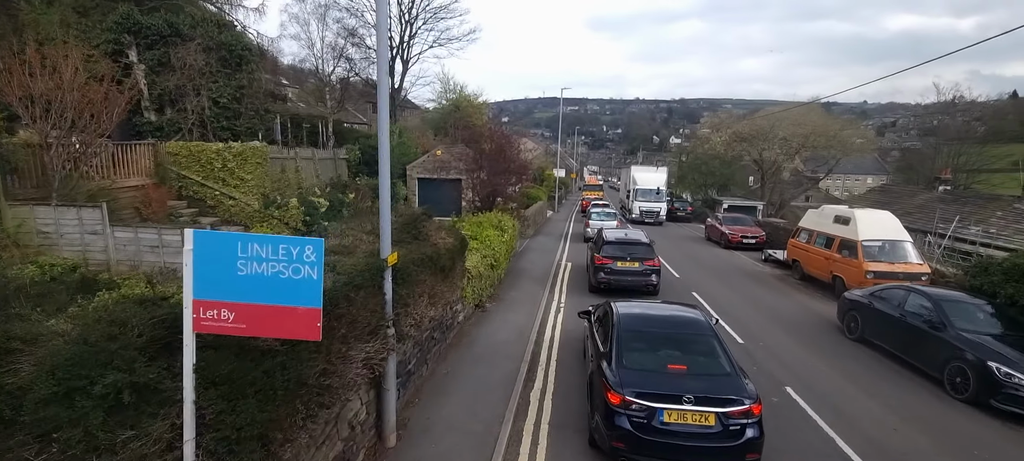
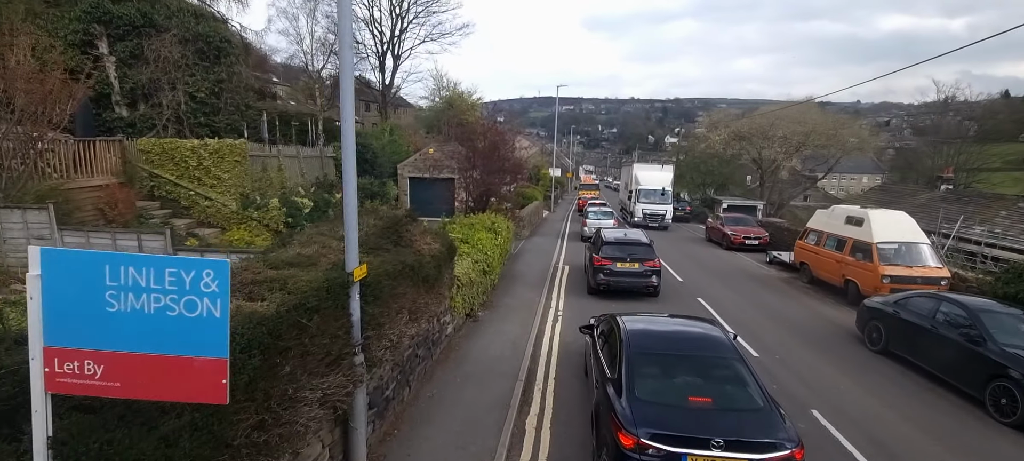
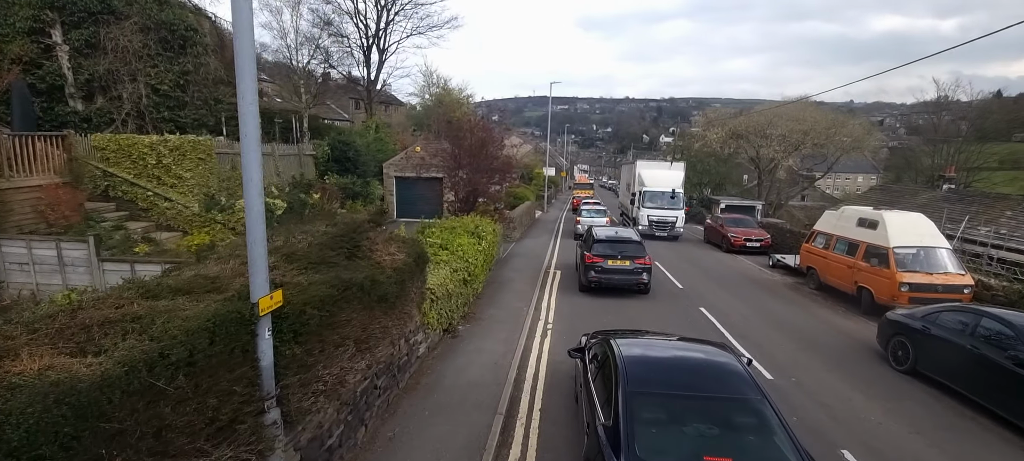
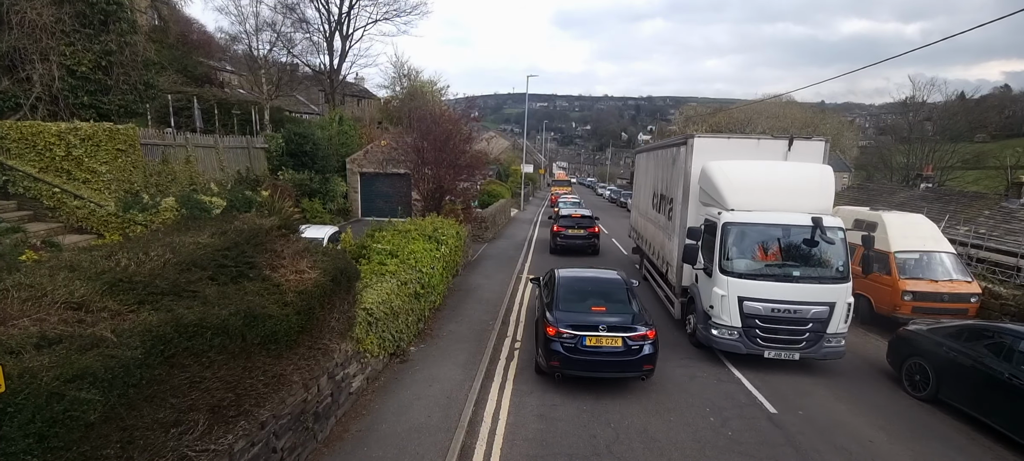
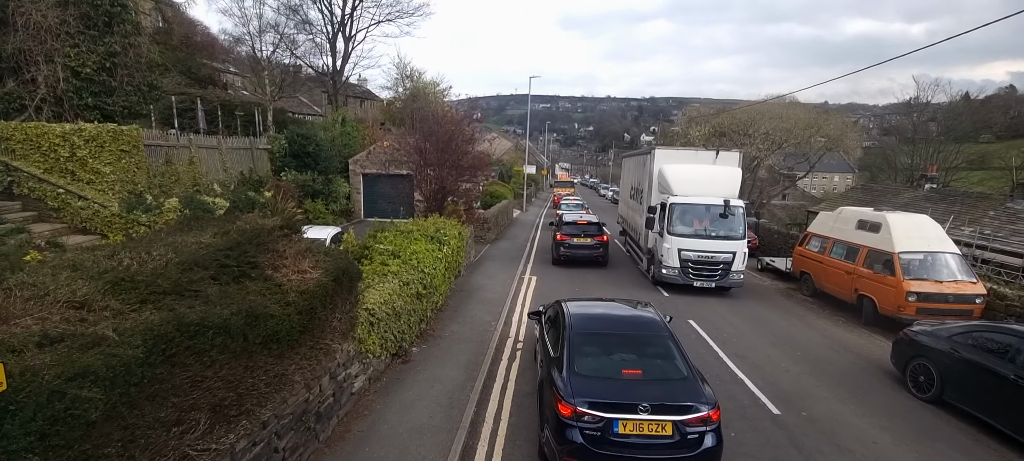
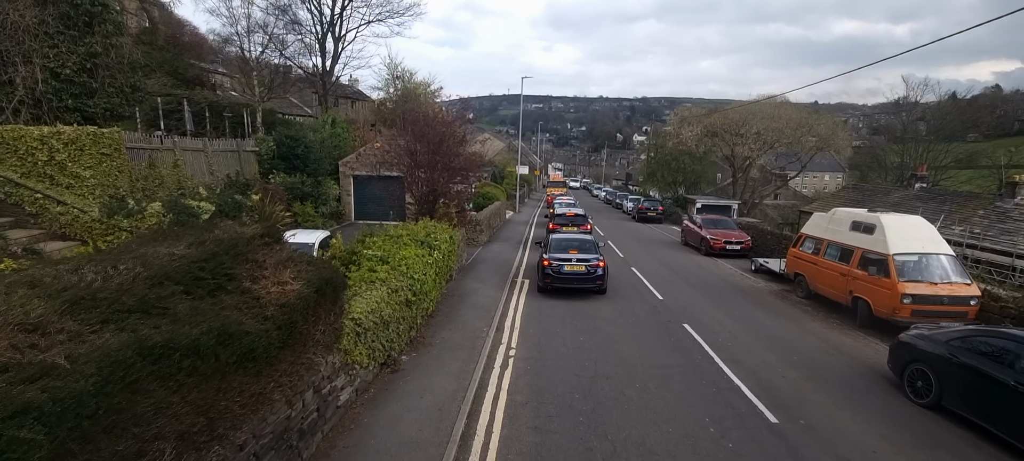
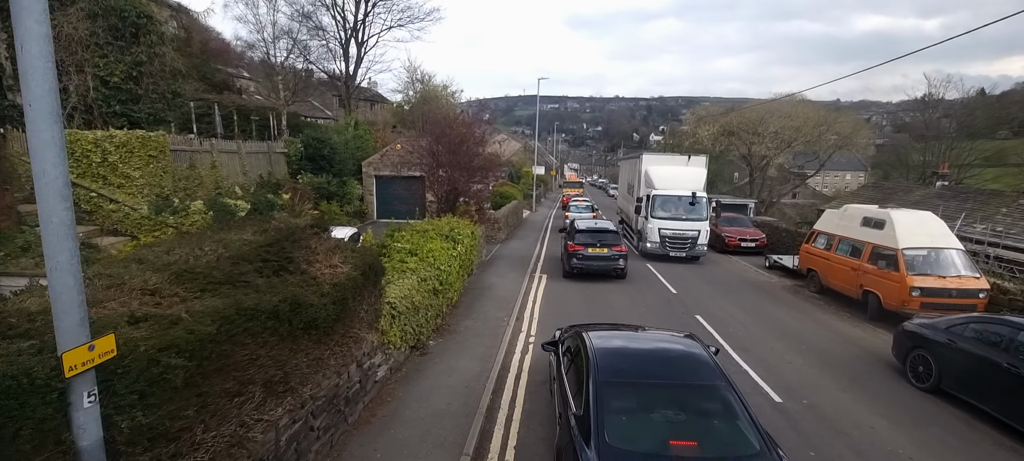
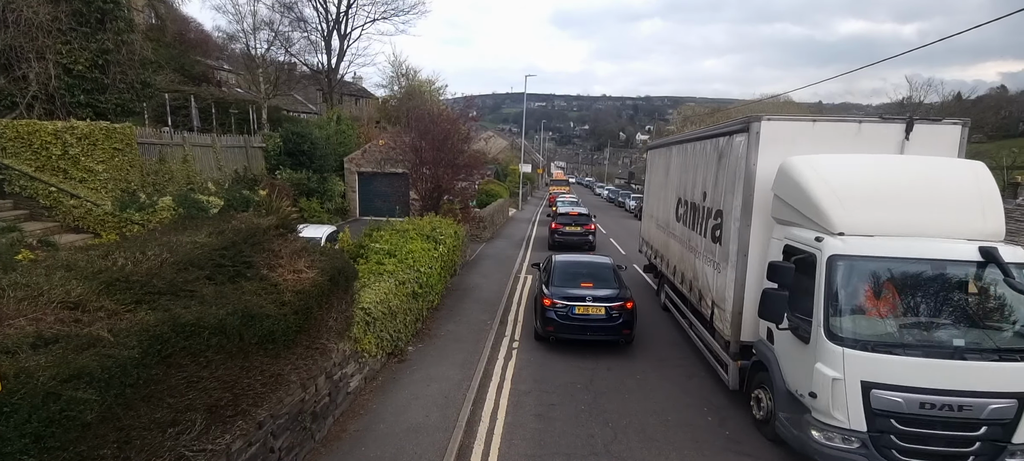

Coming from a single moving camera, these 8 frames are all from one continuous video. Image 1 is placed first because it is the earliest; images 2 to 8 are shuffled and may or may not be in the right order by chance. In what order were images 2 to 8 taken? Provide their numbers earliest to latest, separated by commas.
2, 3, 7, 5, 4, 8, 6
